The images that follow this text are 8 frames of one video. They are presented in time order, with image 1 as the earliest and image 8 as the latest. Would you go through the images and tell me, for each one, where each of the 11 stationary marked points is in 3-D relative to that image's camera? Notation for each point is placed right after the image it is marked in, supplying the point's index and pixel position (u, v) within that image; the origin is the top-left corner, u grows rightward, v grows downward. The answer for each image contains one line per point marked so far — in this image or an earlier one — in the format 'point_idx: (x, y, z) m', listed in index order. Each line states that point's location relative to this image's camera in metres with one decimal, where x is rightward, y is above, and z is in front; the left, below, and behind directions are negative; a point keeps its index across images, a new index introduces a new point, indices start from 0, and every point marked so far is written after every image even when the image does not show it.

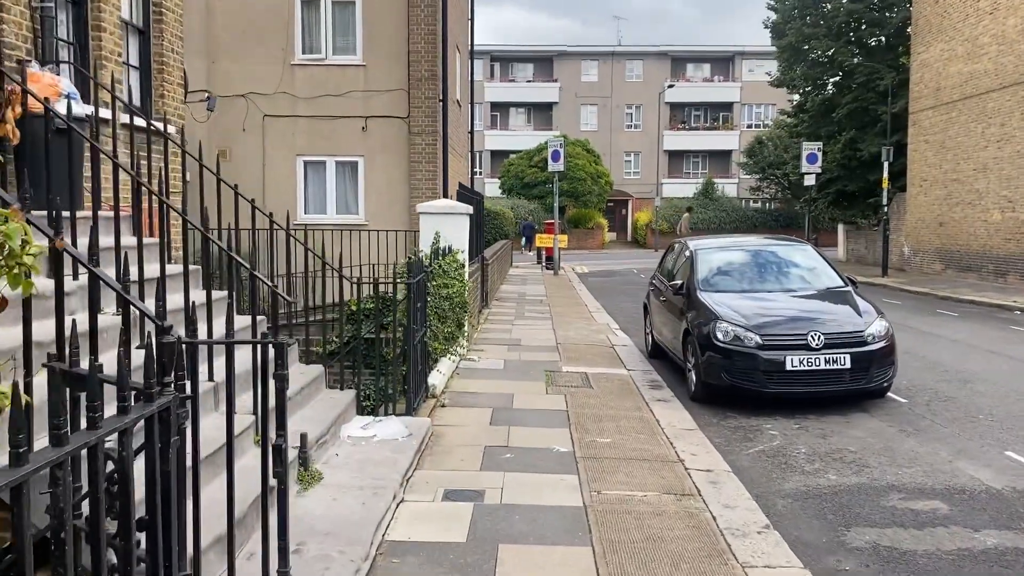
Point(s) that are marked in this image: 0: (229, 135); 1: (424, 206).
0: (-5.6, +3.1, +15.1) m
1: (-1.1, +1.0, +9.2) m
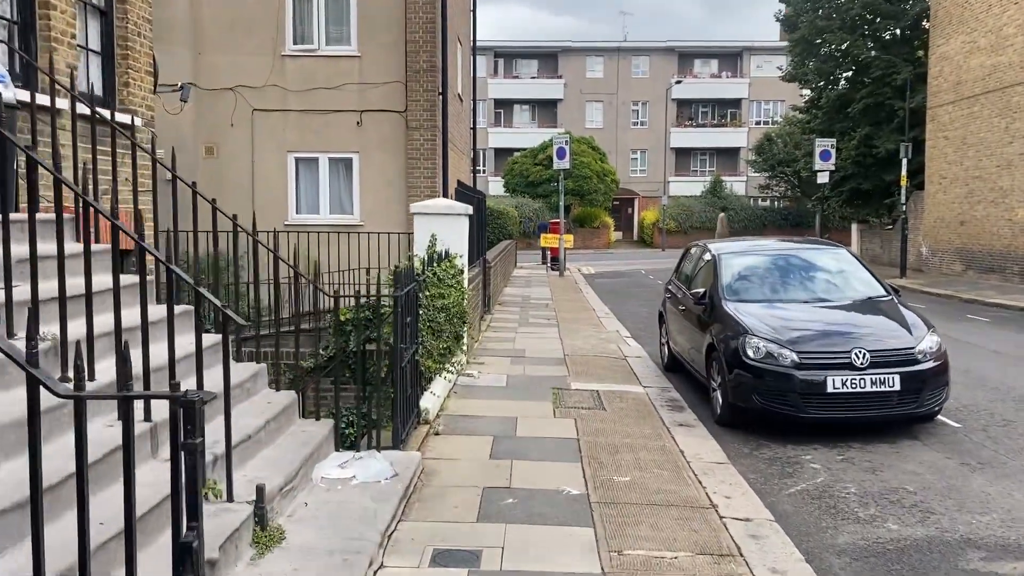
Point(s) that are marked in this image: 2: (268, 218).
0: (-5.6, +3.0, +14.3) m
1: (-1.0, +0.9, +8.4) m
2: (-4.6, +1.3, +14.4) m
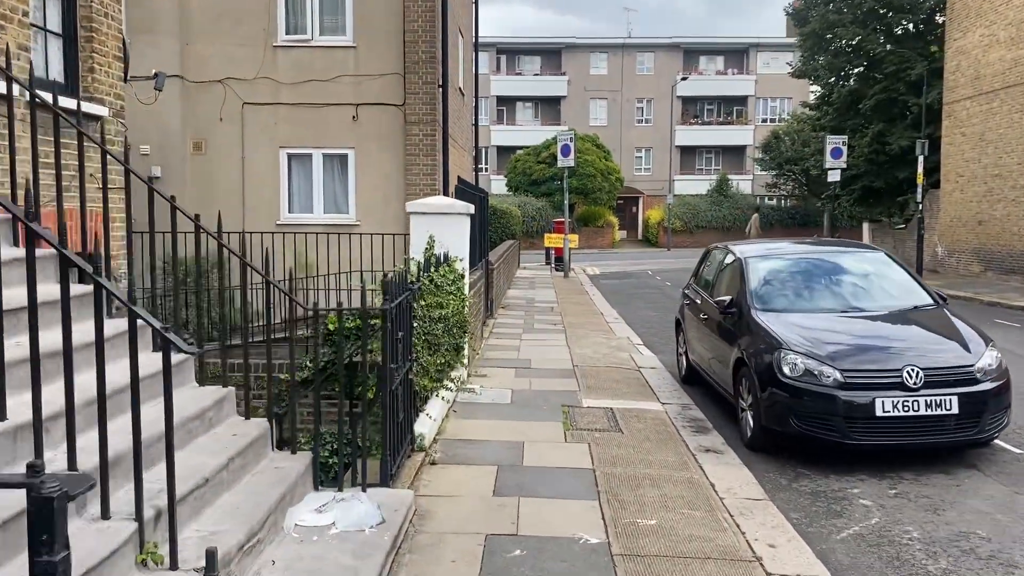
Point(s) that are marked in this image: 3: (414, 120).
0: (-5.5, +2.9, +13.5) m
1: (-1.0, +0.9, +7.6) m
2: (-4.5, +1.2, +13.7) m
3: (-1.7, +3.0, +13.3) m
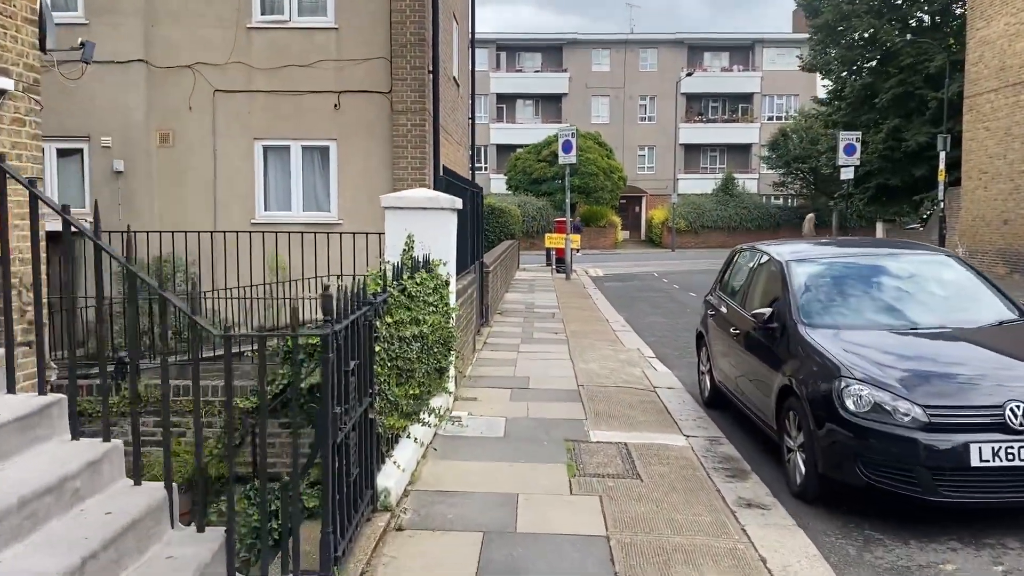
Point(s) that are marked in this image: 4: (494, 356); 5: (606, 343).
0: (-5.6, +2.8, +12.3) m
1: (-1.0, +0.8, +6.4) m
2: (-4.6, +1.1, +12.5) m
3: (-1.8, +2.9, +12.1) m
4: (-0.2, -0.8, +9.3) m
5: (+1.3, -0.8, +10.7) m
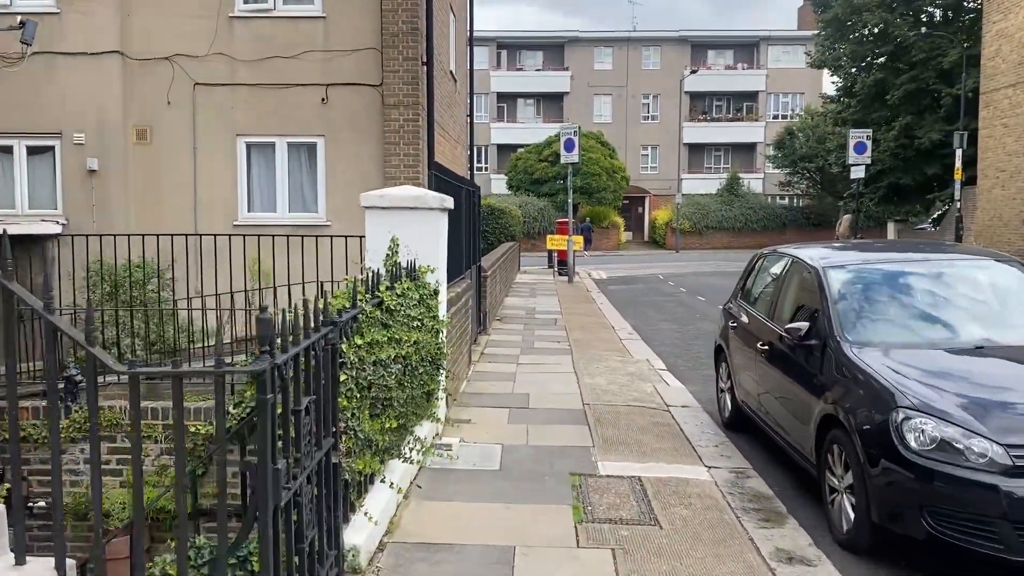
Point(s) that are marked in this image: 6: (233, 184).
0: (-5.6, +2.8, +11.6) m
1: (-1.1, +0.7, +5.7) m
2: (-4.6, +1.1, +11.7) m
3: (-1.8, +2.8, +11.4) m
4: (-0.2, -0.9, +8.5) m
5: (+1.3, -0.9, +9.9) m
6: (-4.3, +1.6, +11.7) m
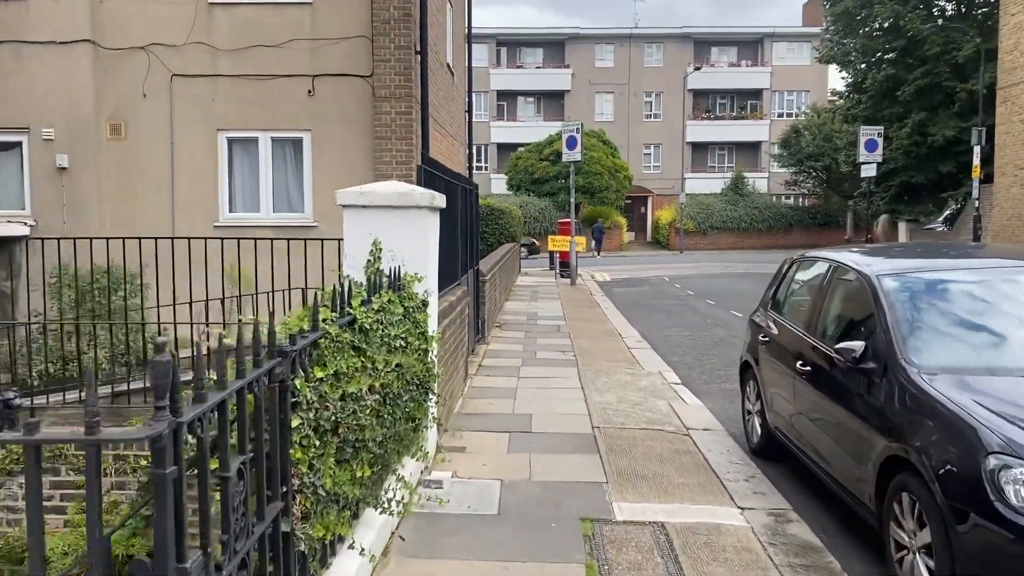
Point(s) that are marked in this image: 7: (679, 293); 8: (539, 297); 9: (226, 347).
0: (-5.6, +2.7, +10.8) m
1: (-1.1, +0.6, +4.9) m
2: (-4.6, +1.0, +11.0) m
3: (-1.8, +2.7, +10.6) m
4: (-0.2, -1.0, +7.8) m
5: (+1.3, -0.9, +9.1) m
6: (-4.3, +1.5, +10.9) m
7: (+4.2, -0.1, +19.0) m
8: (+0.6, -0.2, +17.2) m
9: (-0.9, -0.2, +2.5) m
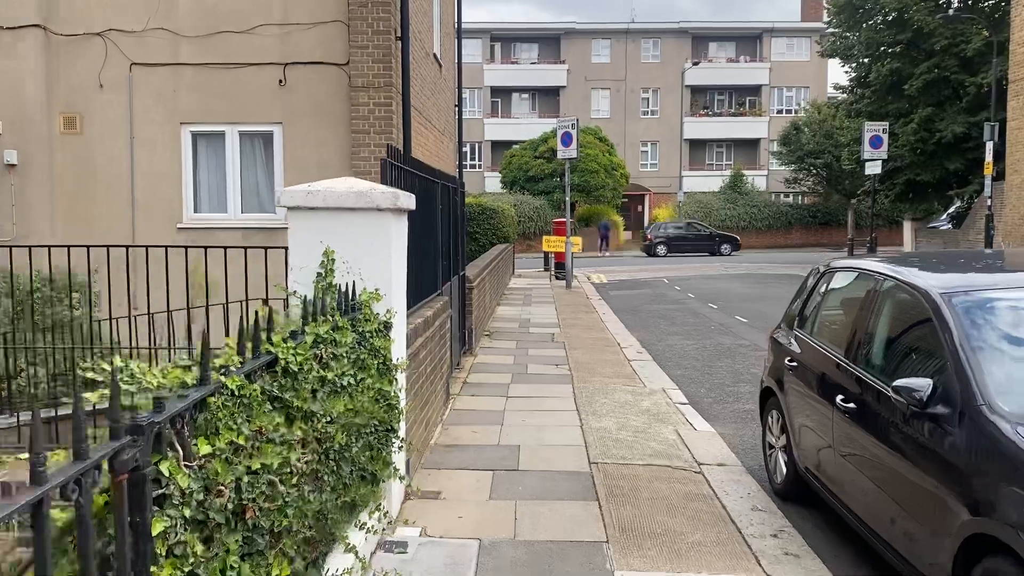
0: (-5.7, +2.6, +10.0) m
1: (-1.2, +0.5, +4.0) m
2: (-4.7, +0.9, +10.1) m
3: (-1.9, +2.6, +9.7) m
4: (-0.3, -1.1, +6.9) m
5: (+1.2, -1.0, +8.3) m
6: (-4.4, +1.4, +10.0) m
7: (+4.0, -0.2, +18.2) m
8: (+0.4, -0.3, +16.4) m
9: (-1.0, -0.3, +1.6) m
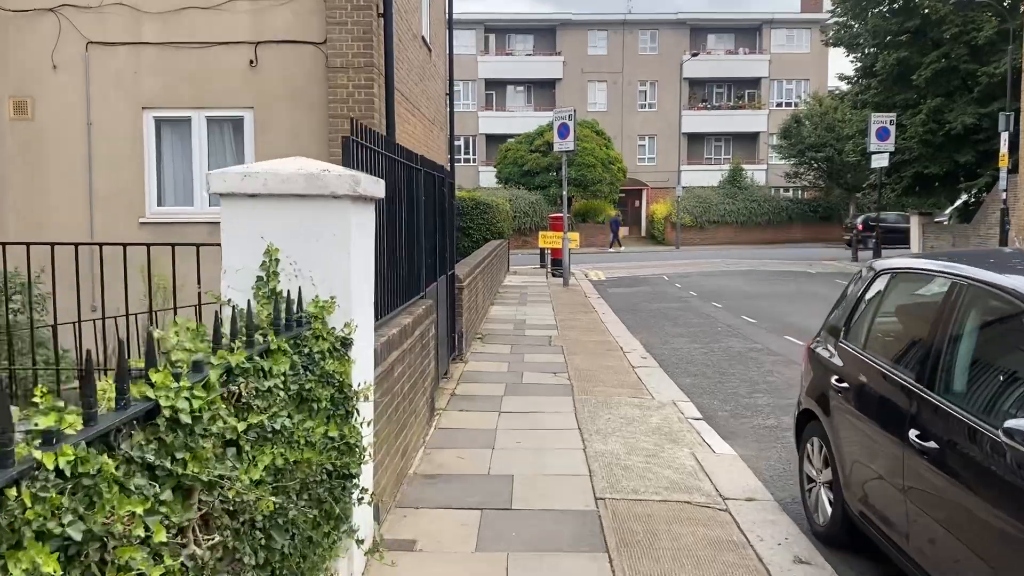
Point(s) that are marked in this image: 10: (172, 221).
0: (-5.8, +2.6, +9.1) m
1: (-1.2, +0.5, +3.2) m
2: (-4.8, +0.9, +9.2) m
3: (-2.0, +2.6, +8.9) m
4: (-0.4, -1.1, +6.1) m
5: (+1.1, -1.0, +7.5) m
6: (-4.5, +1.4, +9.2) m
7: (+3.9, -0.1, +17.4) m
8: (+0.3, -0.2, +15.6) m
9: (-1.0, -0.3, +0.8) m
10: (-4.1, +0.8, +9.1) m
